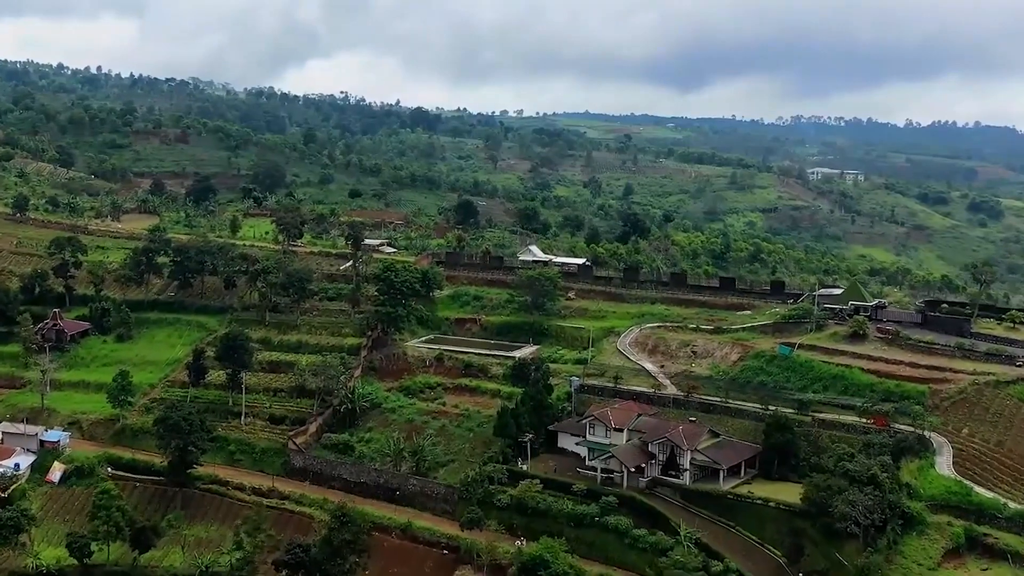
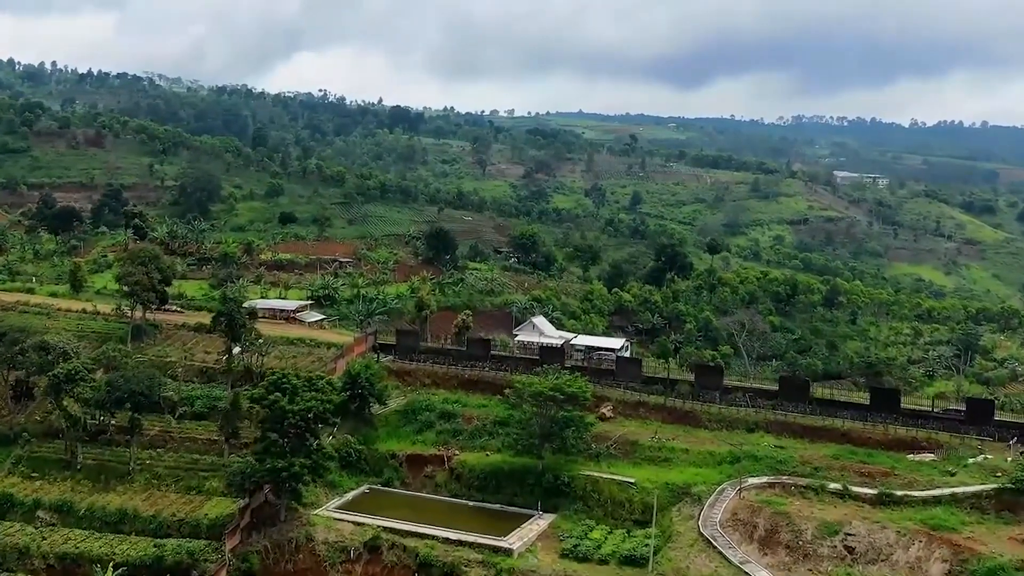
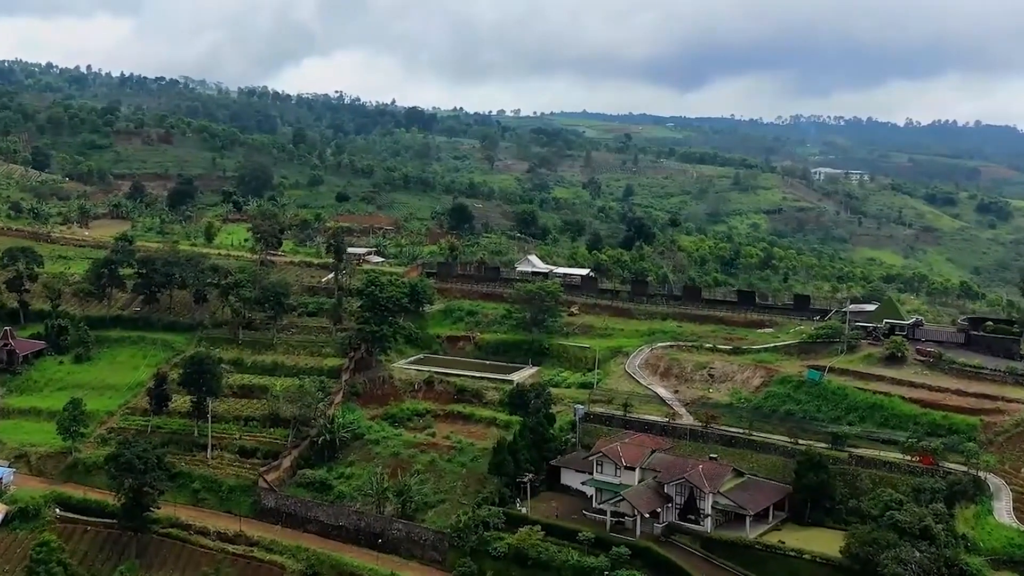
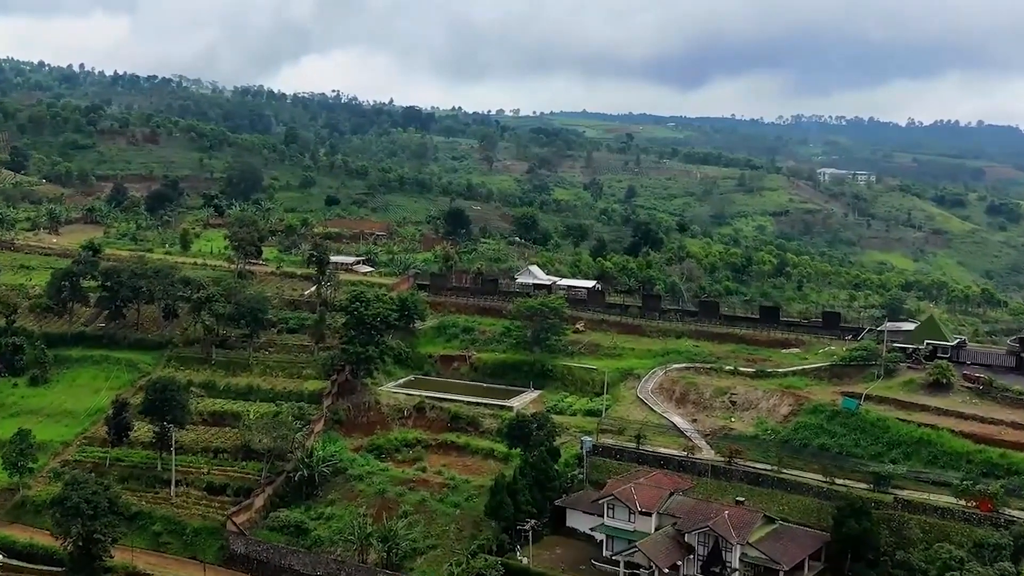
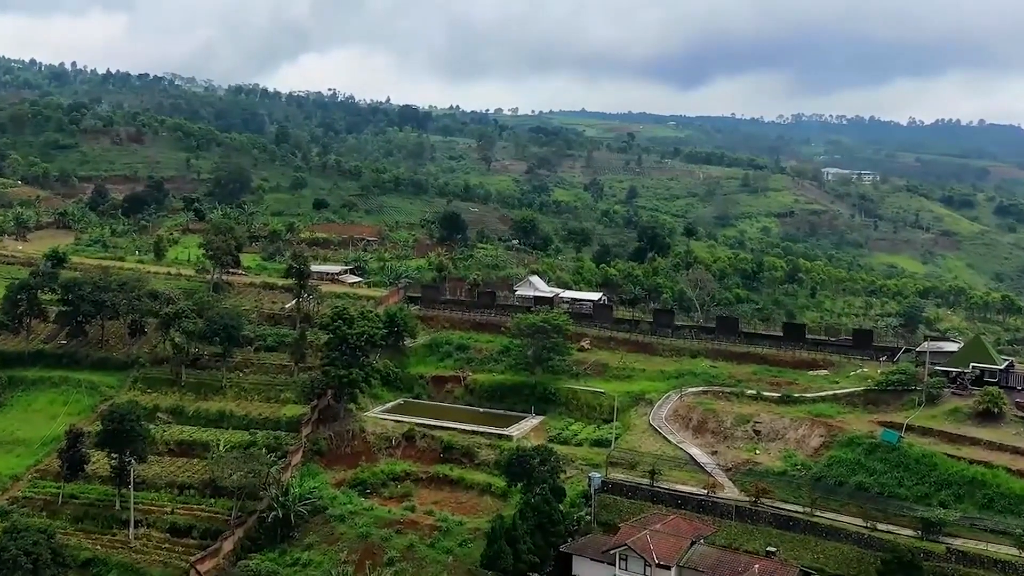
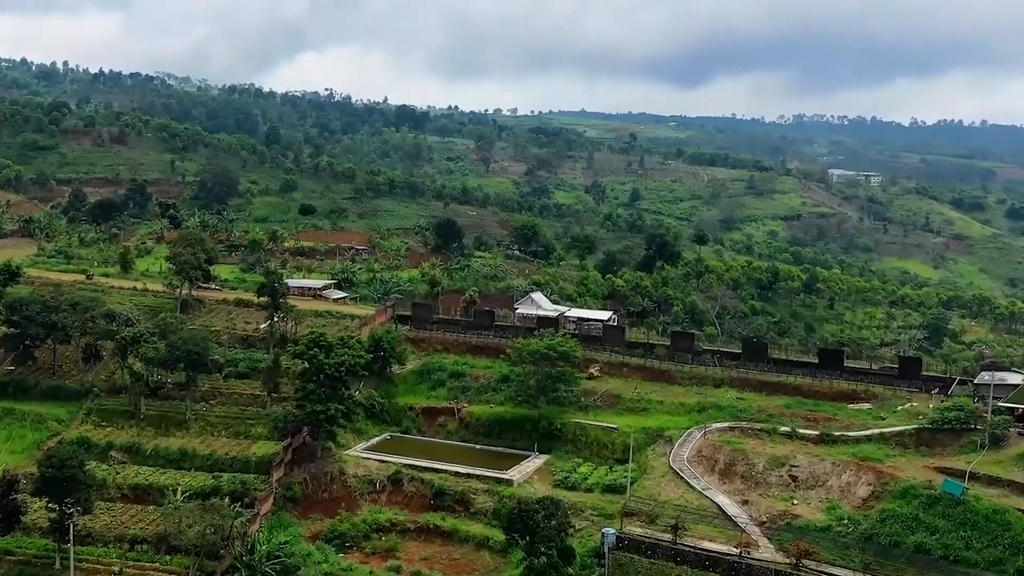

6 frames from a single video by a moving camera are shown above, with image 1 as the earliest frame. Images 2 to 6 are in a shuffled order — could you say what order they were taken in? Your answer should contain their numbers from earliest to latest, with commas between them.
3, 4, 5, 6, 2
